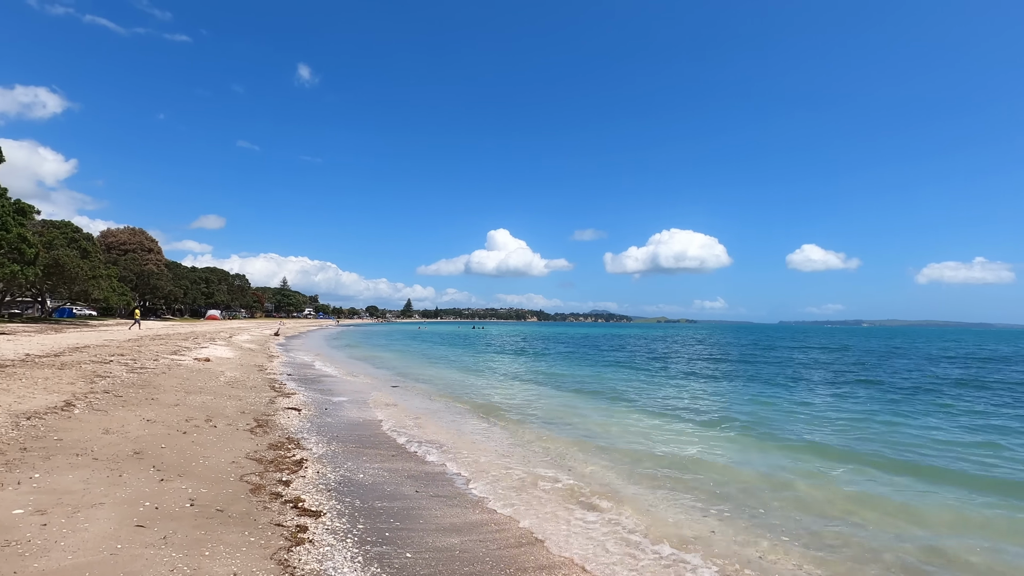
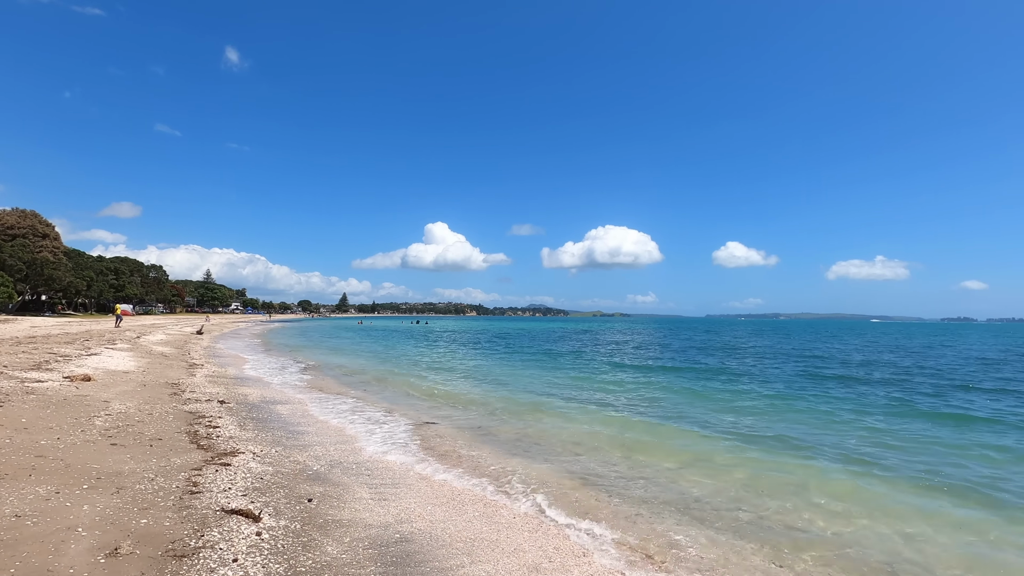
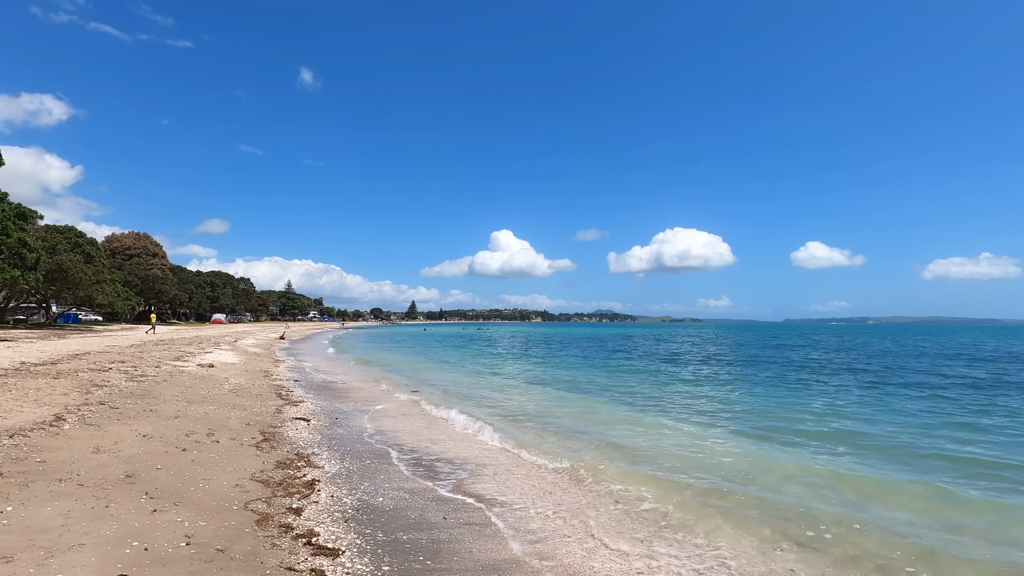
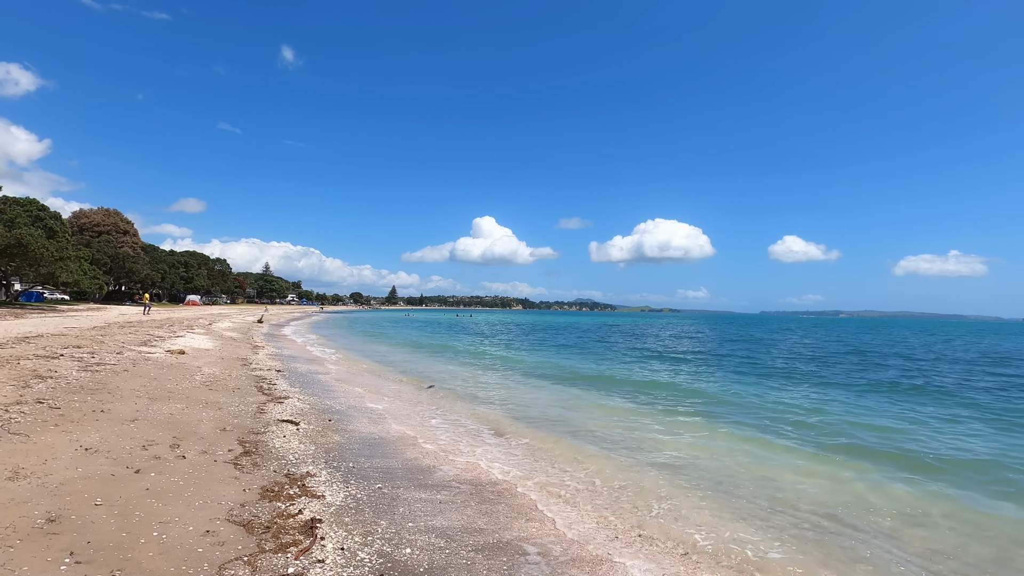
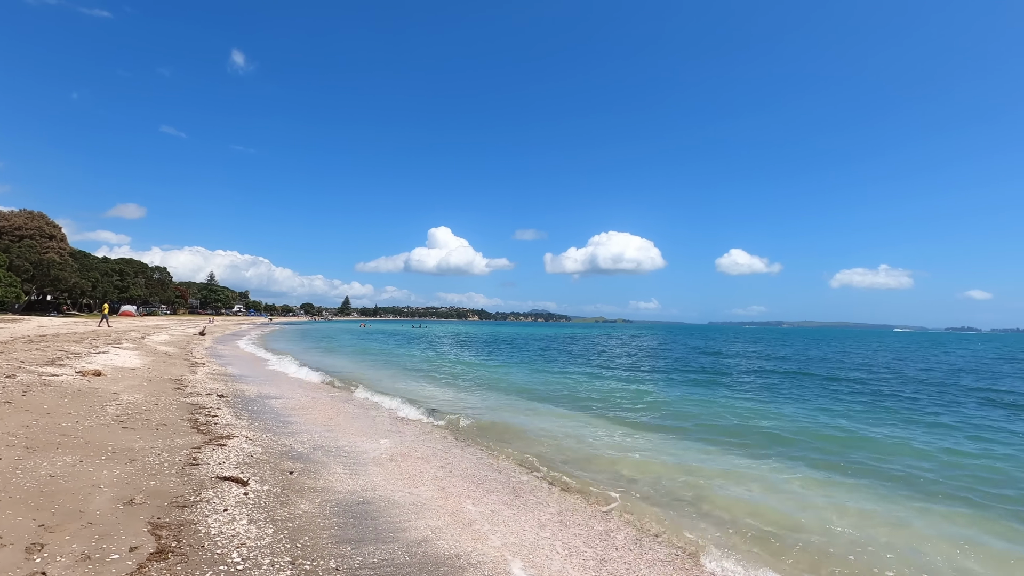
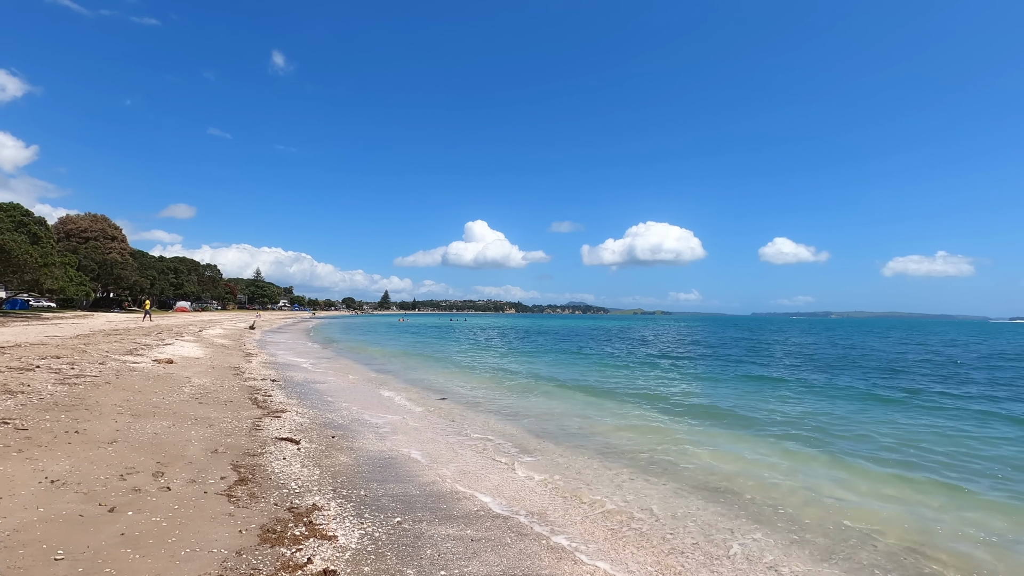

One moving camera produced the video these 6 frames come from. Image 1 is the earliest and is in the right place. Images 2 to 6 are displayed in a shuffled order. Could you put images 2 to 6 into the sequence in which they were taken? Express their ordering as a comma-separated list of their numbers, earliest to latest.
3, 4, 6, 5, 2
